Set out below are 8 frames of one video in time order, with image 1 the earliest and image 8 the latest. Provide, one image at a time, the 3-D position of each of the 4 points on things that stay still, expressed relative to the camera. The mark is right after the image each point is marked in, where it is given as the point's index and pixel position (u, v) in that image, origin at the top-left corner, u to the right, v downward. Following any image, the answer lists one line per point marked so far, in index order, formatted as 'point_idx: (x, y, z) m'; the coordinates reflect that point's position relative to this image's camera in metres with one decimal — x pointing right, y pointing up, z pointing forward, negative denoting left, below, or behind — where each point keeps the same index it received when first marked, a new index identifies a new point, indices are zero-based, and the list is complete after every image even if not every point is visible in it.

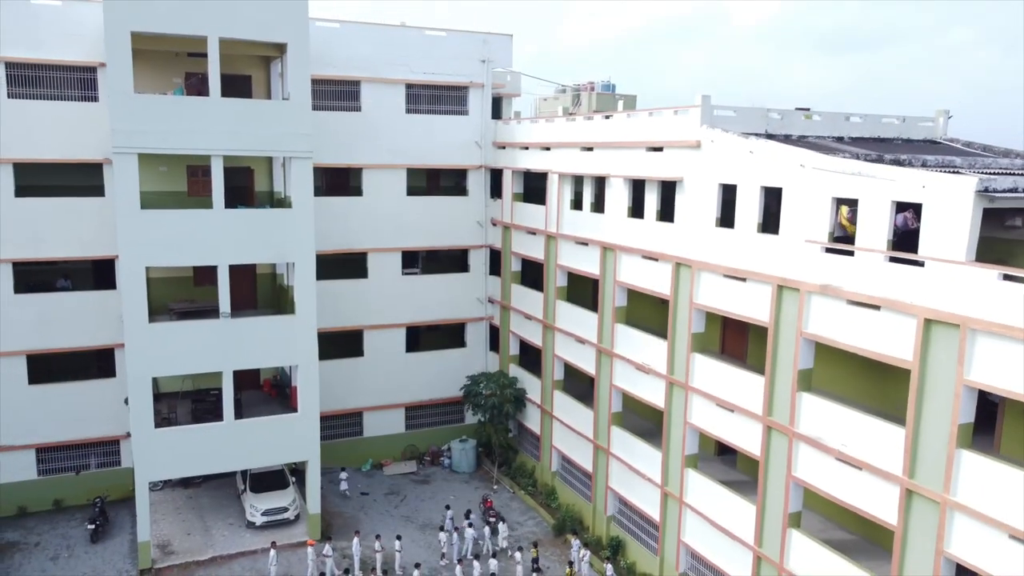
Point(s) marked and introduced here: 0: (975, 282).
0: (+6.7, +0.1, +11.8) m
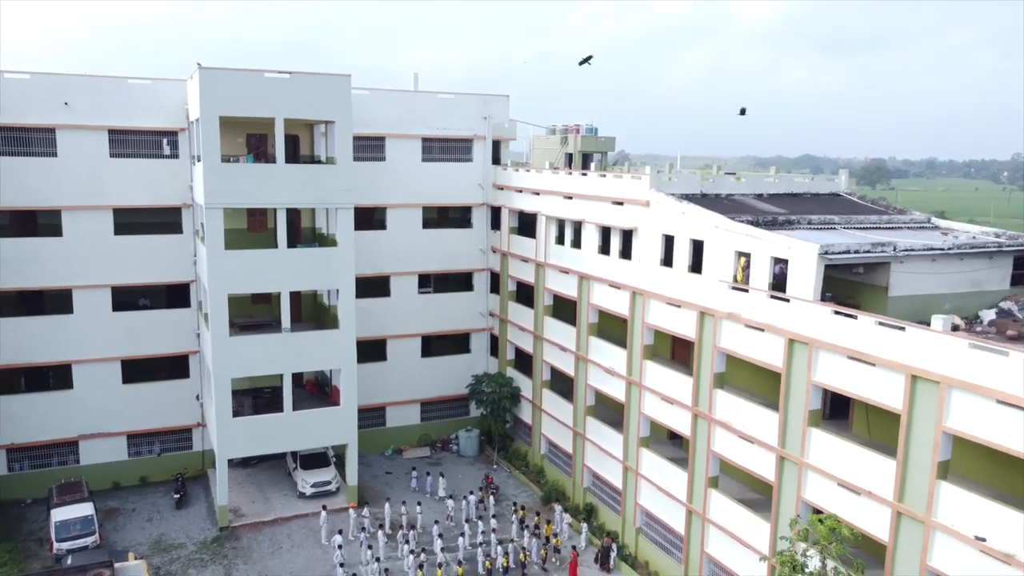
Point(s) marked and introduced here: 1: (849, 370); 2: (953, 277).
0: (+6.6, -0.6, +17.6) m
1: (+7.0, -1.7, +16.8) m
2: (+10.6, +0.2, +19.1) m
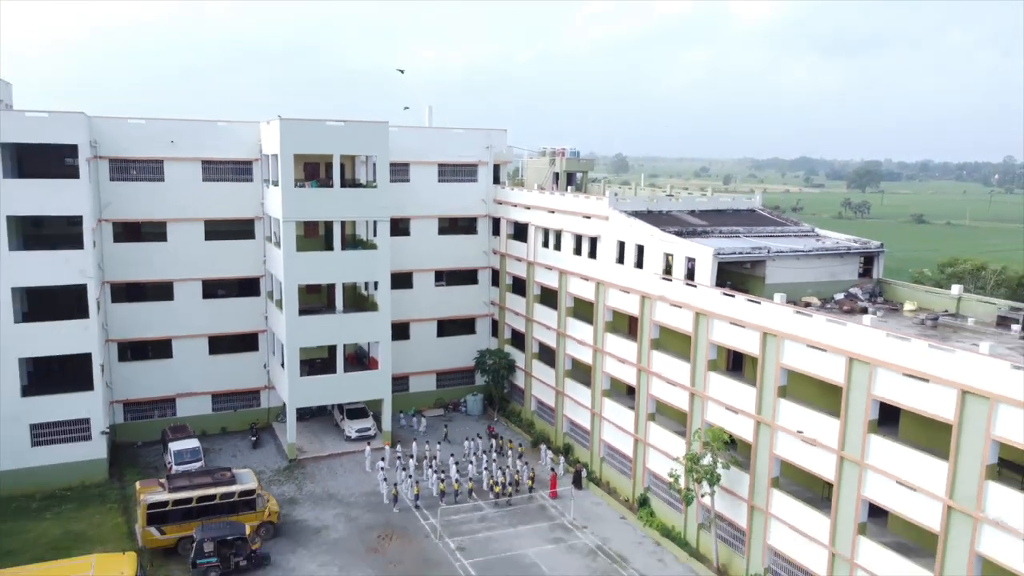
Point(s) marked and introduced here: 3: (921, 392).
0: (+6.5, -0.2, +26.3) m
1: (+6.9, -1.4, +25.5) m
2: (+10.4, +0.6, +27.8) m
3: (+9.8, -2.5, +19.5) m
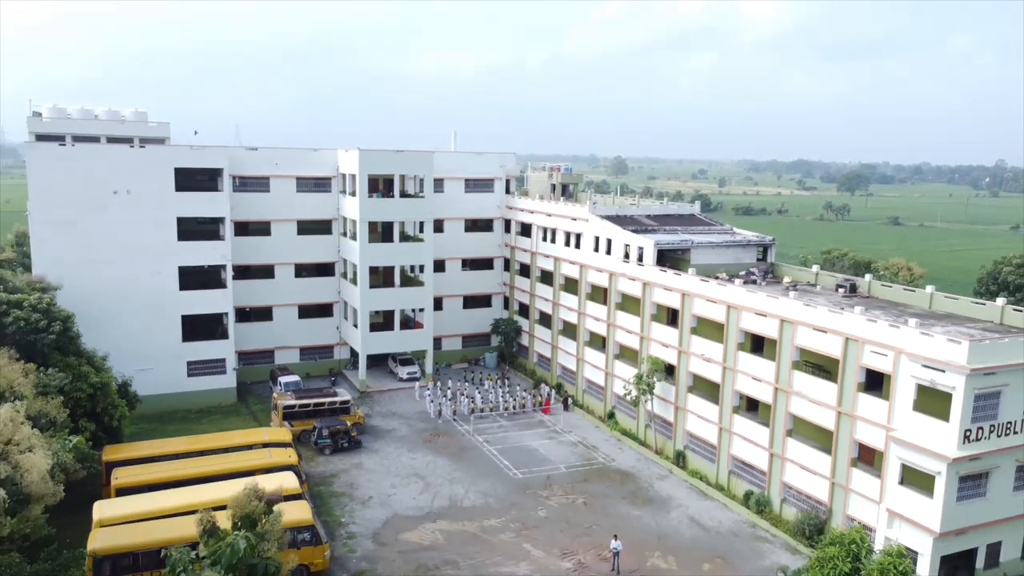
0: (+7.0, +0.8, +40.0) m
1: (+7.3, -0.3, +39.3) m
2: (+10.9, +1.6, +41.6) m
3: (+10.3, -1.4, +33.3) m
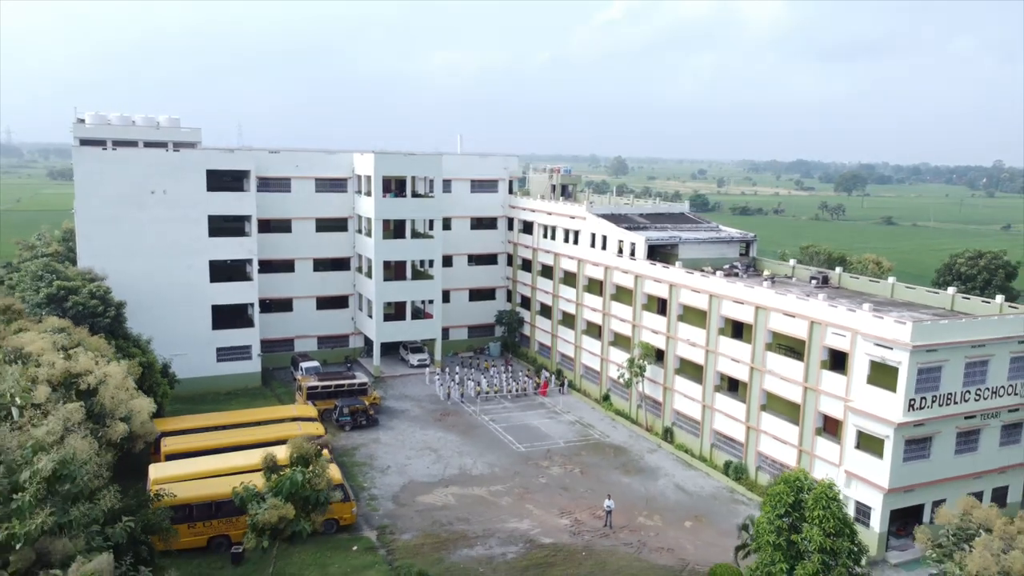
0: (+7.1, +1.3, +43.9) m
1: (+7.5, +0.1, +43.2) m
2: (+11.1, +2.1, +45.5) m
3: (+10.5, -1.0, +37.2) m
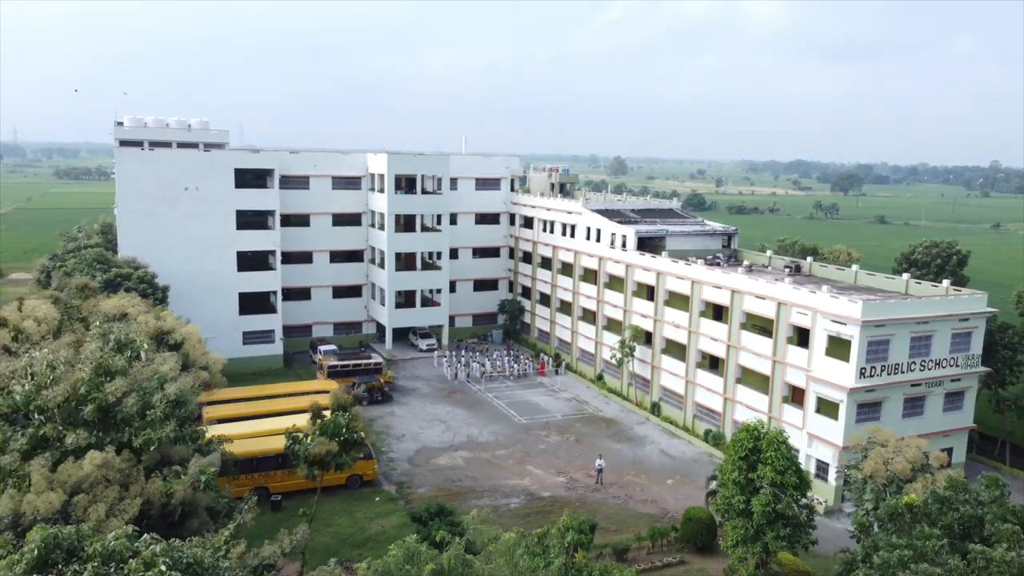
0: (+7.3, +2.0, +48.3) m
1: (+7.7, +0.8, +47.6) m
2: (+11.2, +2.8, +49.9) m
3: (+10.6, -0.3, +41.6) m
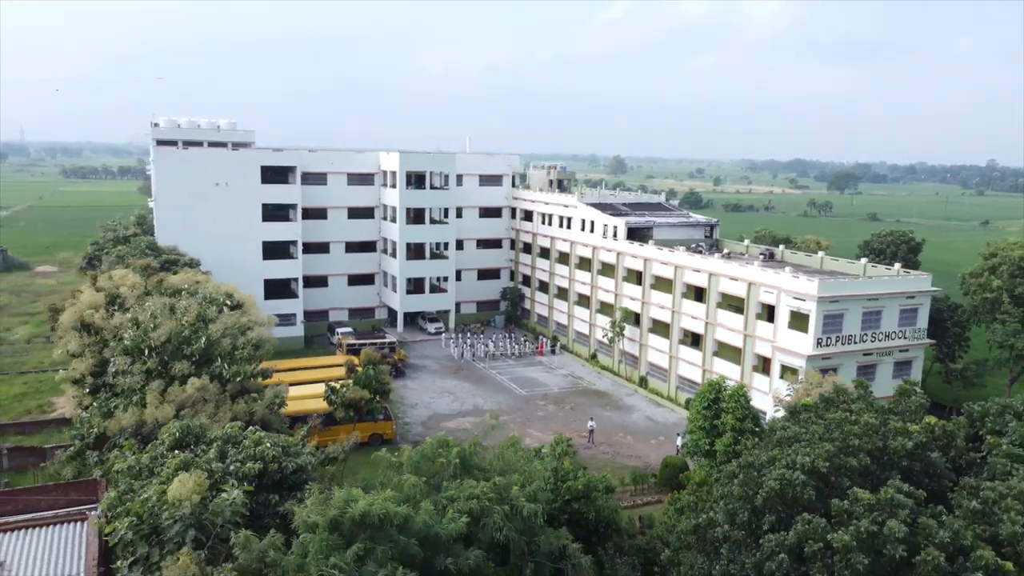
0: (+7.4, +2.9, +53.3) m
1: (+7.7, +1.8, +52.6) m
2: (+11.3, +3.7, +54.8) m
3: (+10.7, +0.6, +46.6) m
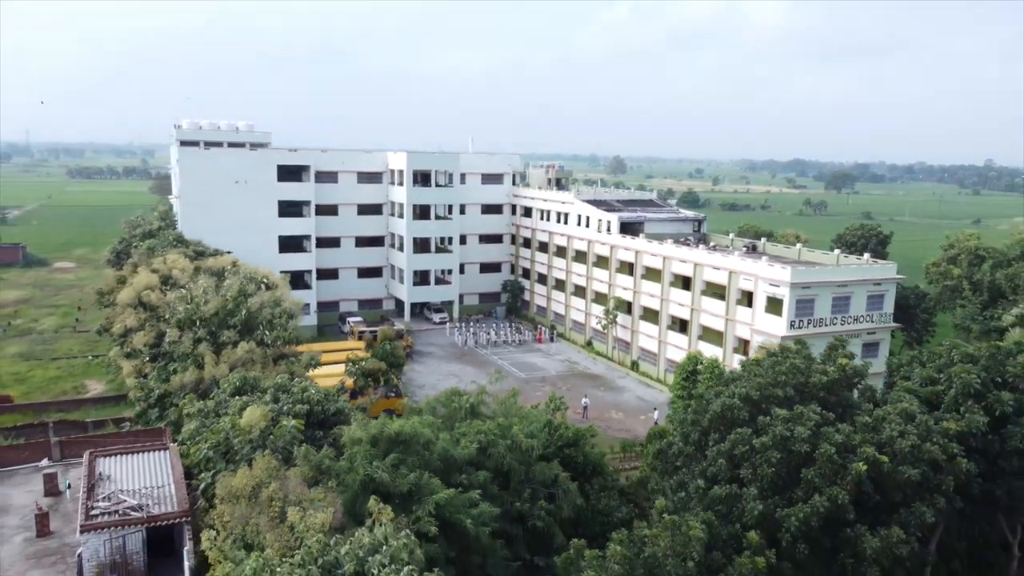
0: (+7.4, +3.6, +57.1) m
1: (+7.8, +2.4, +56.4) m
2: (+11.3, +4.4, +58.6) m
3: (+10.7, +1.3, +50.4) m
